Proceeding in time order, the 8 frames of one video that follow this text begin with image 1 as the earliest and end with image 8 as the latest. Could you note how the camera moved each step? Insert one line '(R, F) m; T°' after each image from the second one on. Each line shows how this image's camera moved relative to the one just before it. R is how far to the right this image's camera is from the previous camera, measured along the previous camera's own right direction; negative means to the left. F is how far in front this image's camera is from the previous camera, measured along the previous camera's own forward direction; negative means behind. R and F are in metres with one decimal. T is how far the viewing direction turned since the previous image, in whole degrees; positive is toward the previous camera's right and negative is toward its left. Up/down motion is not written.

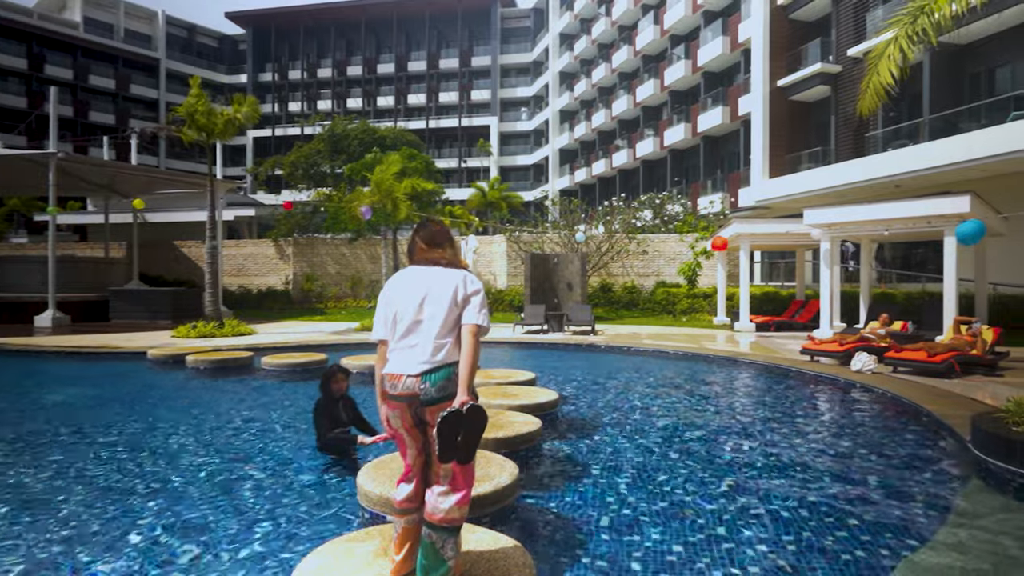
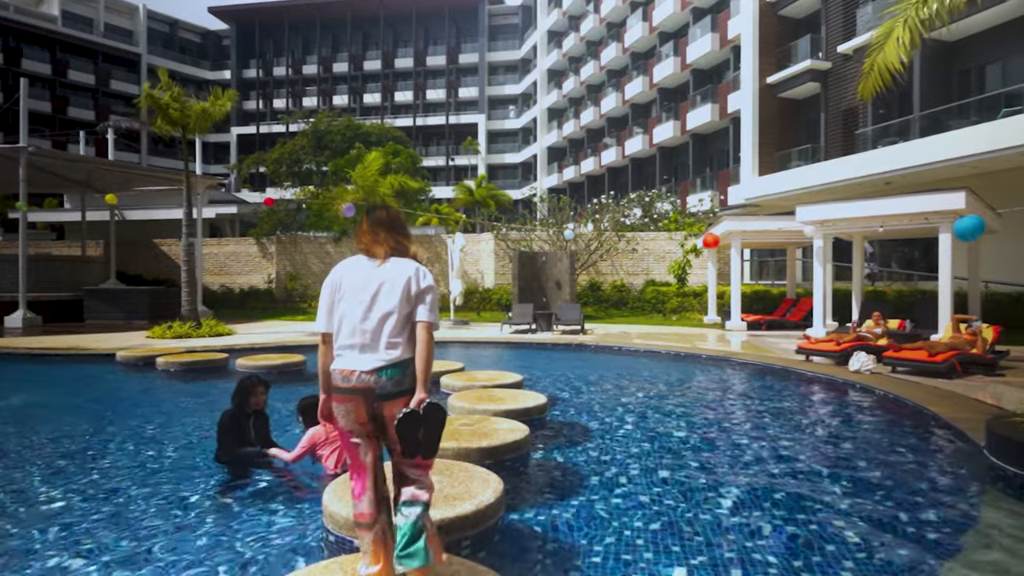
(0.0, +0.3) m; +1°
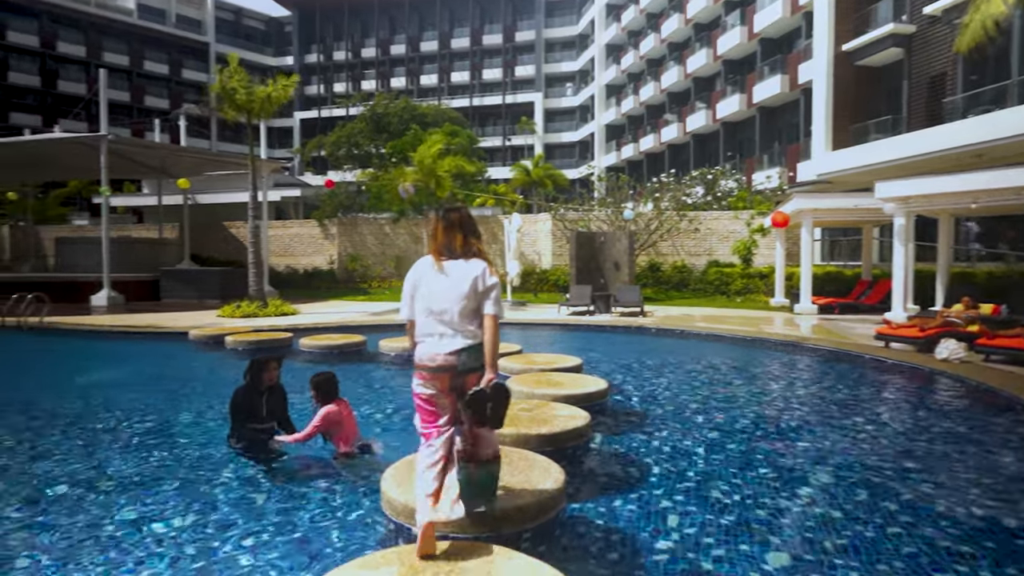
(0.0, +0.1) m; -5°
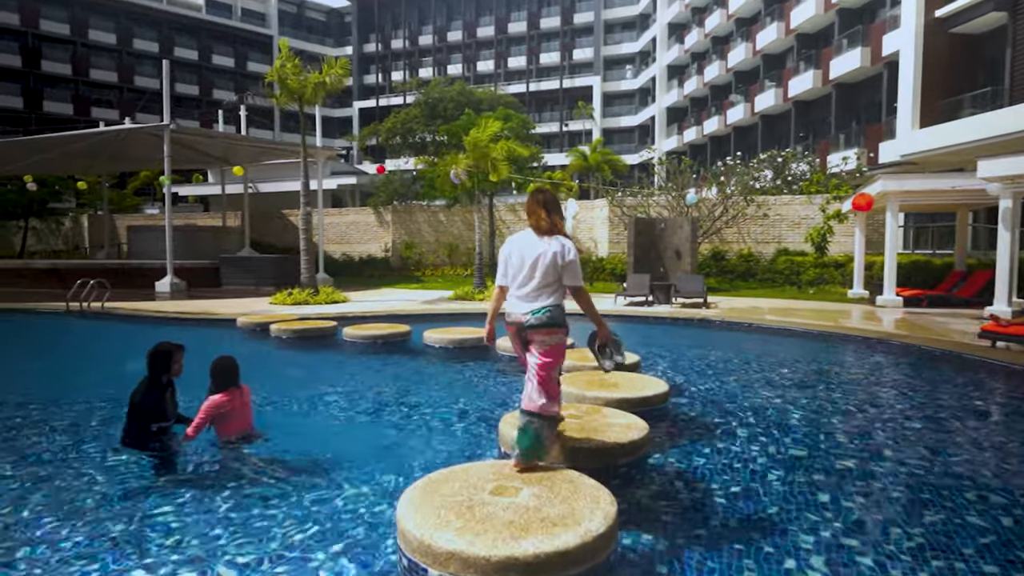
(+0.1, +0.6) m; -5°
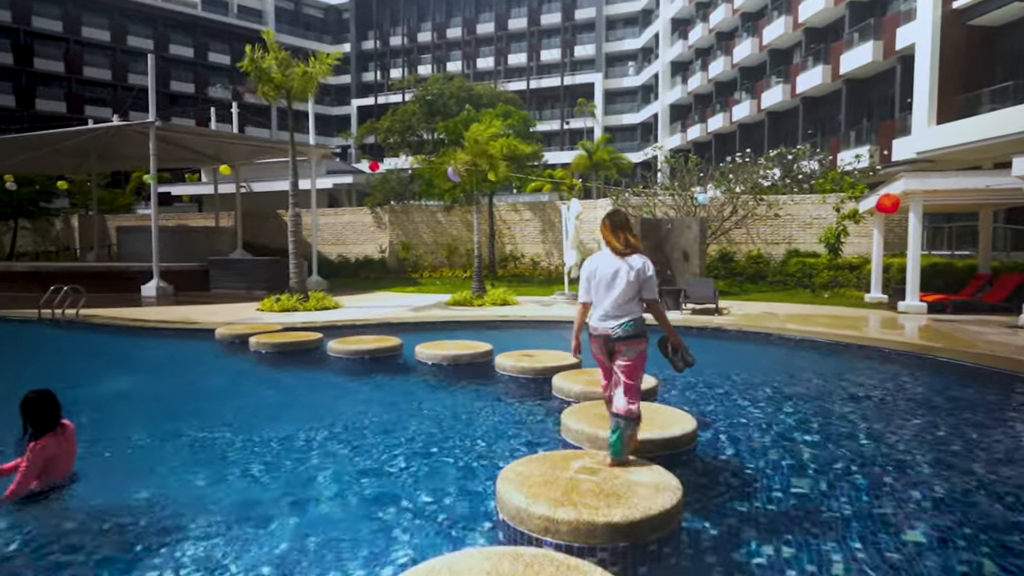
(0.0, +0.8) m; 0°
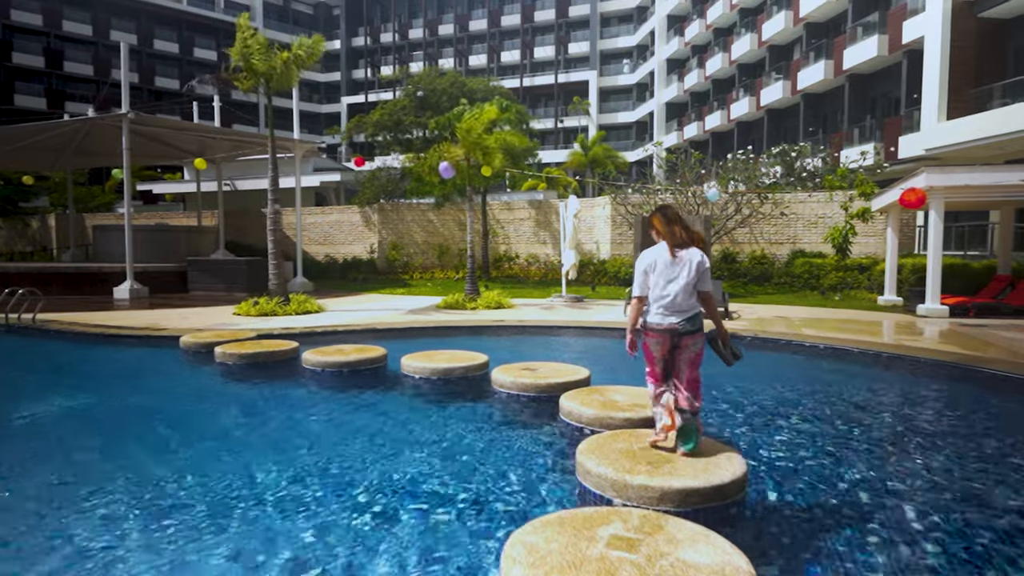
(-0.1, +0.9) m; +1°
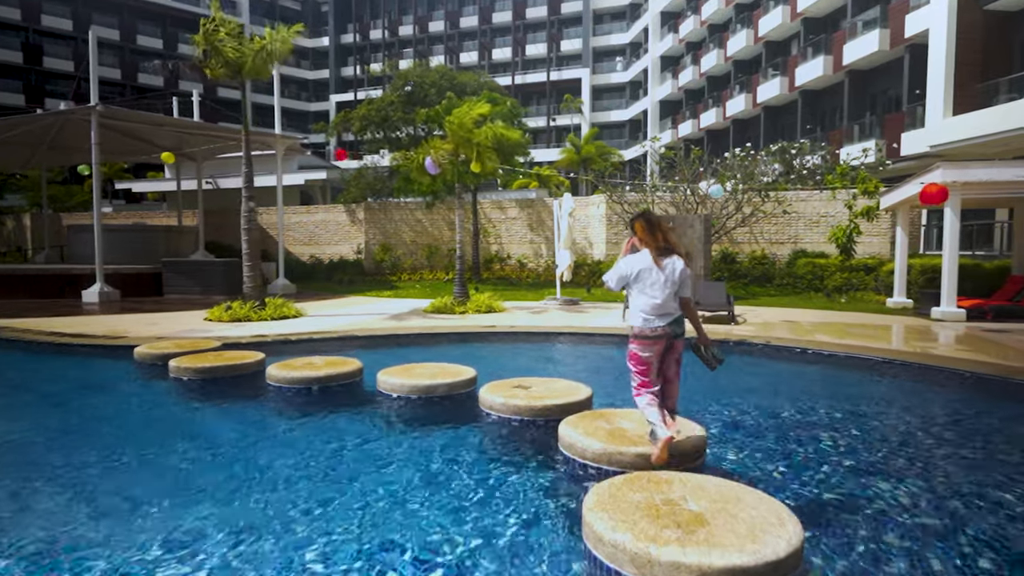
(0.0, +0.8) m; +1°
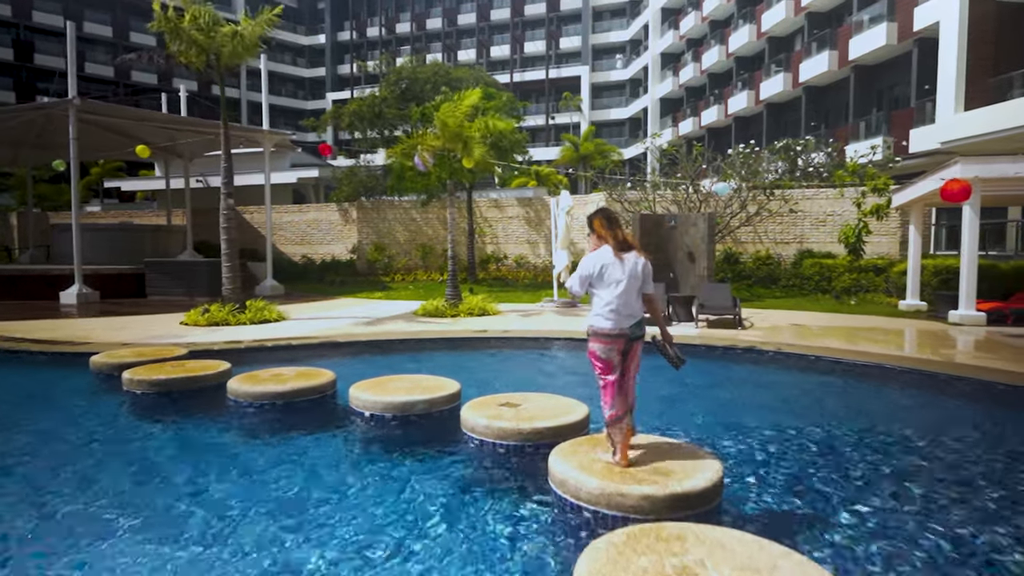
(+0.1, +0.6) m; 0°
